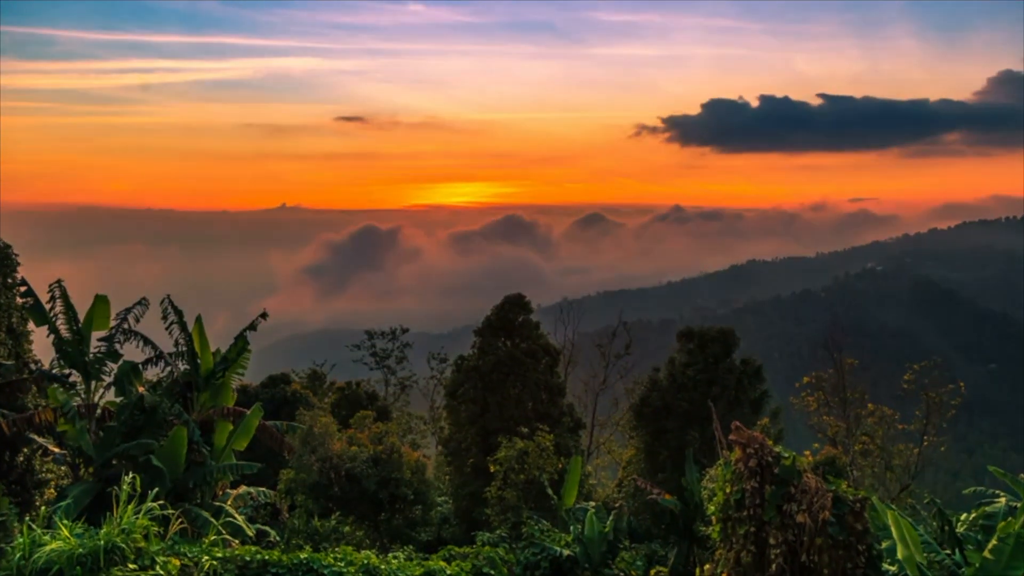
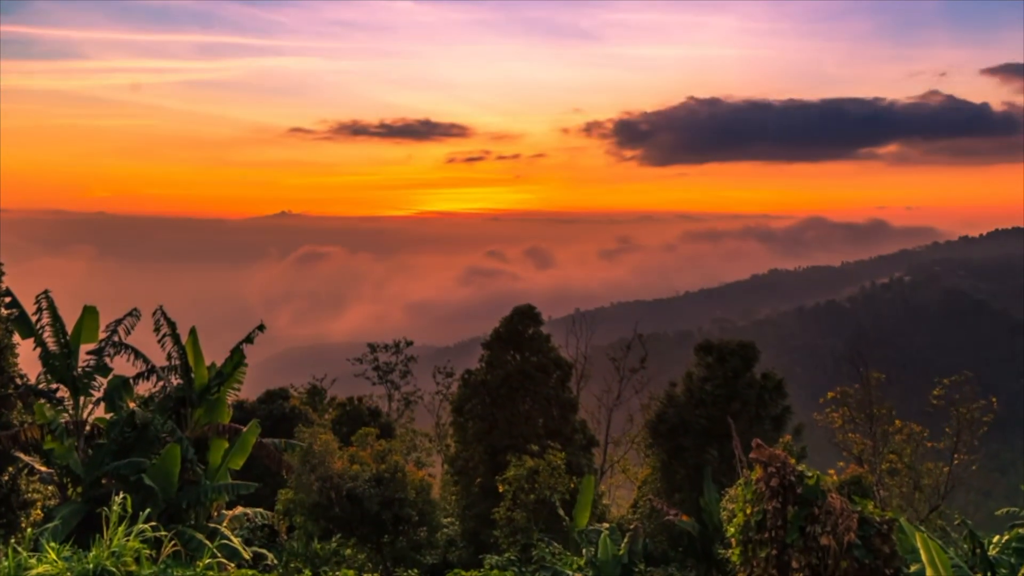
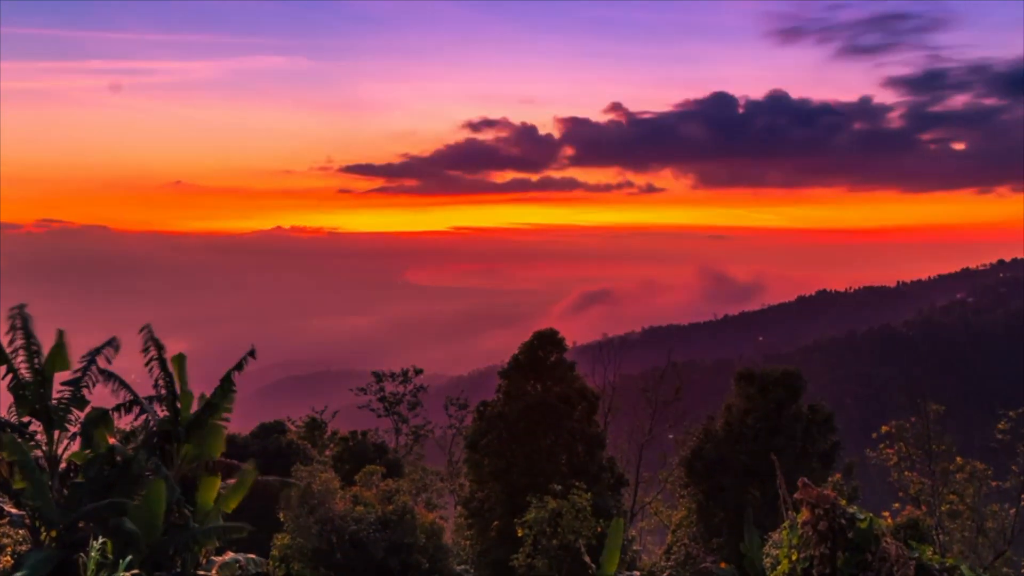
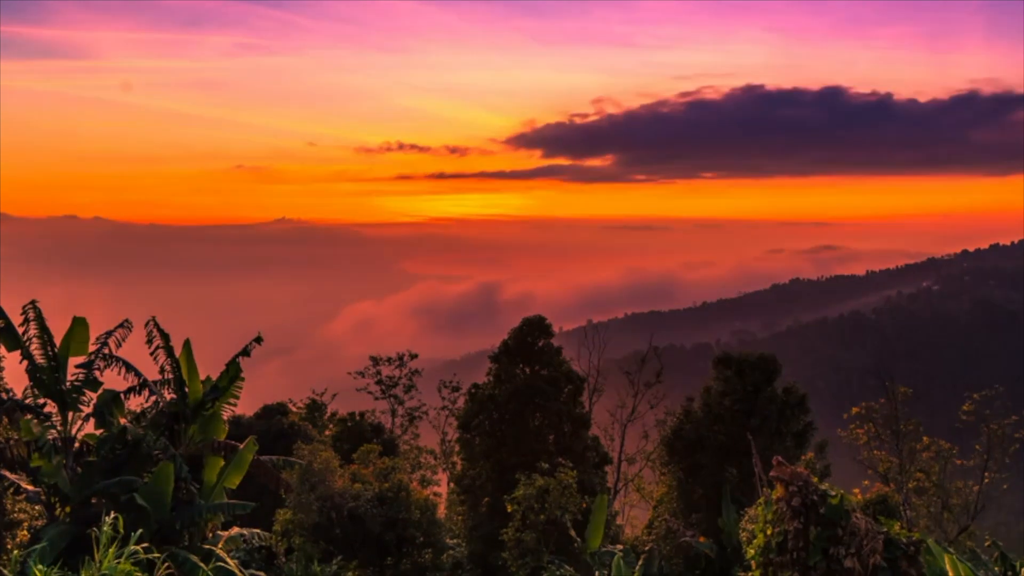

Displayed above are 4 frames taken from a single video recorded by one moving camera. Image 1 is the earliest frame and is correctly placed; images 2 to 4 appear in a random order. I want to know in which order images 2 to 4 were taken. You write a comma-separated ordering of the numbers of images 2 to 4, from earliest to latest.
2, 4, 3
